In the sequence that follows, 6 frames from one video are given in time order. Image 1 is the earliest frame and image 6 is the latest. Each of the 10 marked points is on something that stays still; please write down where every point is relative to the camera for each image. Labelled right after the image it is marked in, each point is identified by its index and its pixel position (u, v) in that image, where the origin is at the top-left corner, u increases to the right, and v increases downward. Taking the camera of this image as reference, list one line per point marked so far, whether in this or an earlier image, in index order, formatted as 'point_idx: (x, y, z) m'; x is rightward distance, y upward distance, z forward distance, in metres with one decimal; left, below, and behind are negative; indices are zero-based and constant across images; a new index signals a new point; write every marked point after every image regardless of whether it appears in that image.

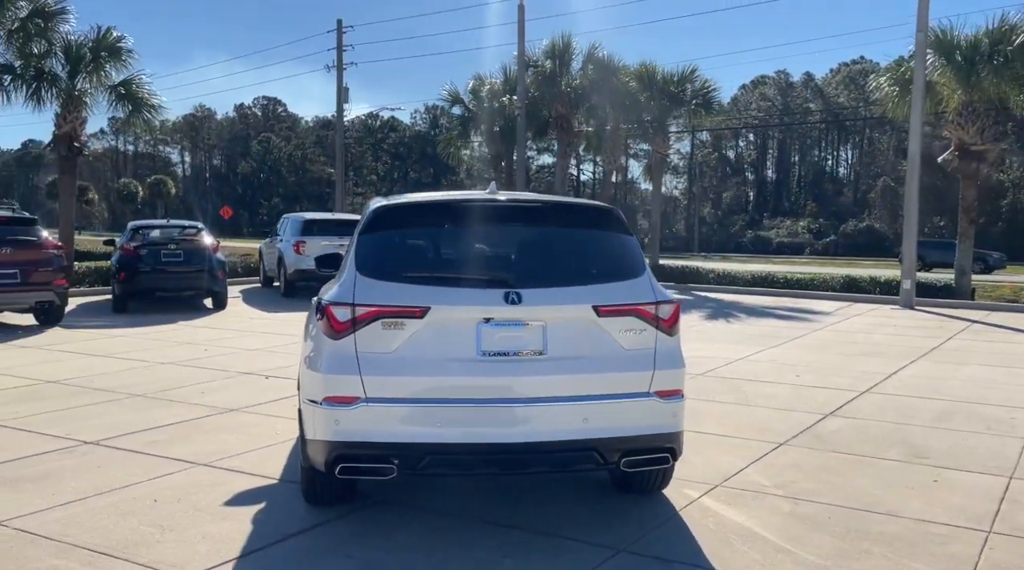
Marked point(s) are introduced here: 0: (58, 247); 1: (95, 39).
0: (-7.2, +0.6, +13.6) m
1: (-9.5, +5.6, +19.7) m
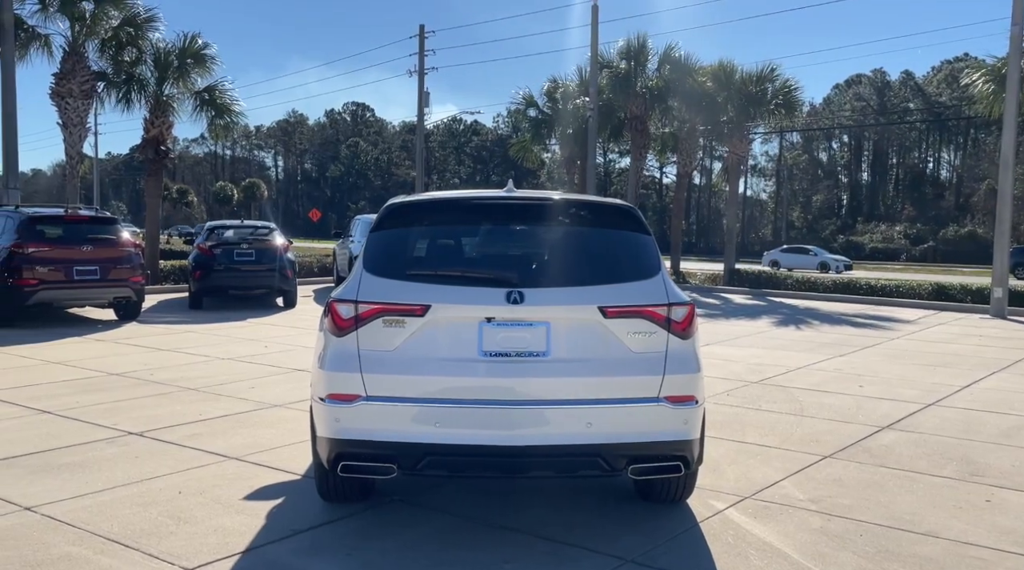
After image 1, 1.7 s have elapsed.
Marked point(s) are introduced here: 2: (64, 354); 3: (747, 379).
0: (-6.2, +0.7, +14.2) m
1: (-7.9, +5.7, +20.5) m
2: (-5.6, -0.9, +10.7) m
3: (+2.6, -1.1, +9.6) m
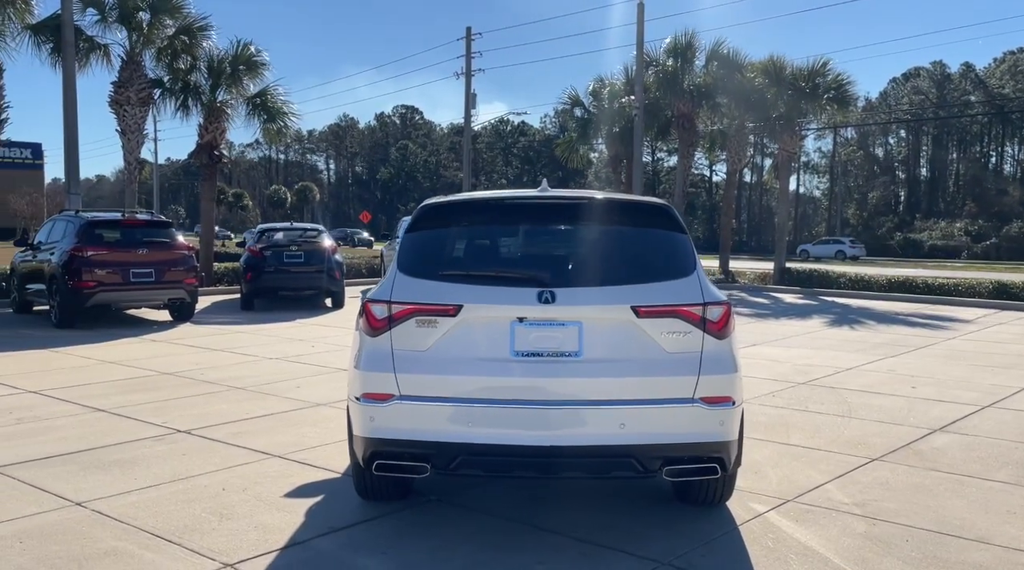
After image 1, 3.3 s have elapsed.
0: (-5.5, +0.6, +14.5) m
1: (-6.8, +5.6, +20.9) m
2: (-5.0, -0.9, +11.0) m
3: (+3.1, -1.0, +9.4) m
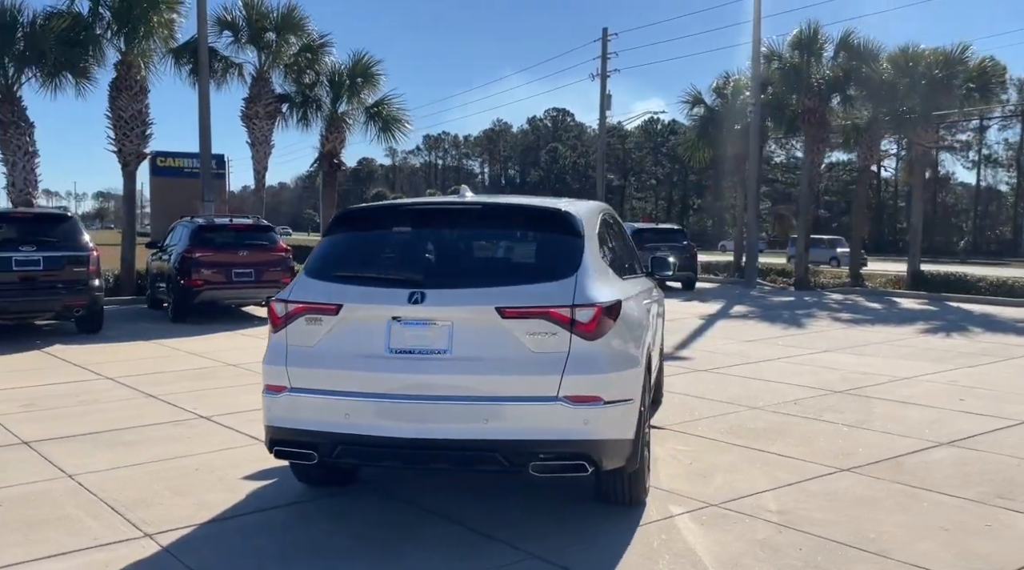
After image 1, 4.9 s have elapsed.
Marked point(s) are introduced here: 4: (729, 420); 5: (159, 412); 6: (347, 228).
0: (-4.1, +0.6, +15.6) m
1: (-4.1, +5.6, +22.1) m
2: (-4.3, -0.9, +12.1) m
3: (+3.4, -1.1, +9.0) m
4: (+1.9, -1.2, +7.5) m
5: (-3.2, -1.2, +7.9) m
6: (-1.0, +0.3, +5.0) m
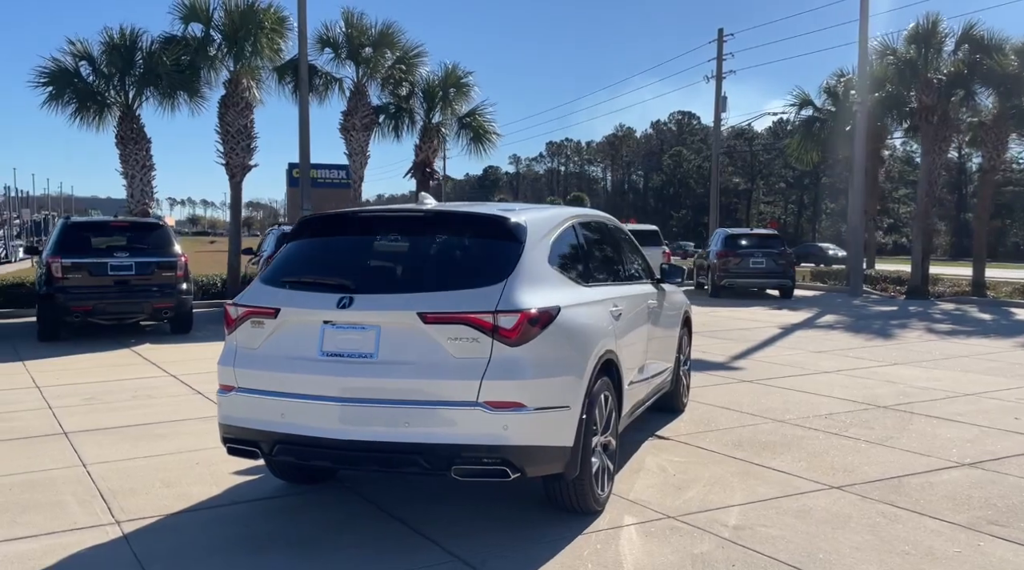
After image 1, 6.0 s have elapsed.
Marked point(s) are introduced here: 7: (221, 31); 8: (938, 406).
0: (-2.7, +0.5, +16.2) m
1: (-1.8, +5.5, +22.7) m
2: (-3.5, -0.9, +12.7) m
3: (+3.6, -1.2, +8.5) m
4: (+1.9, -1.2, +7.2) m
5: (-3.1, -1.2, +8.4) m
6: (-1.3, +0.3, +5.3) m
7: (-6.7, +5.8, +19.8) m
8: (+4.2, -1.2, +8.4) m
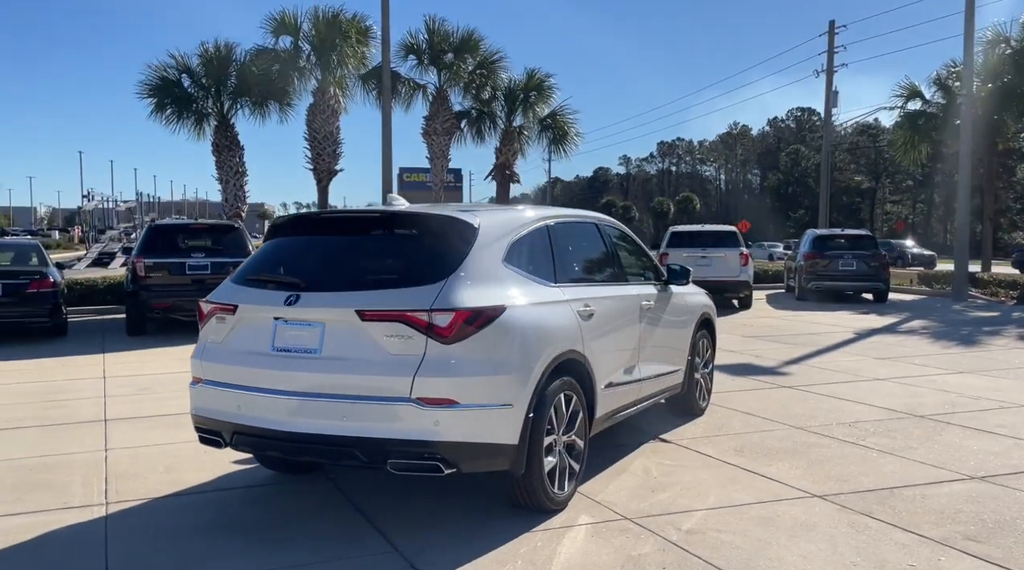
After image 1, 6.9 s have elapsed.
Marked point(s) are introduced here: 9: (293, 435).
0: (-1.4, +0.5, +16.5) m
1: (+0.4, +5.5, +22.8) m
2: (-2.7, -0.9, +13.2) m
3: (+3.8, -1.2, +8.1) m
4: (+1.9, -1.3, +7.0) m
5: (-2.8, -1.2, +8.8) m
6: (-1.5, +0.3, +5.5) m
7: (-4.8, +5.8, +20.6) m
8: (+4.3, -1.2, +7.9) m
9: (-1.1, -0.8, +4.7) m
